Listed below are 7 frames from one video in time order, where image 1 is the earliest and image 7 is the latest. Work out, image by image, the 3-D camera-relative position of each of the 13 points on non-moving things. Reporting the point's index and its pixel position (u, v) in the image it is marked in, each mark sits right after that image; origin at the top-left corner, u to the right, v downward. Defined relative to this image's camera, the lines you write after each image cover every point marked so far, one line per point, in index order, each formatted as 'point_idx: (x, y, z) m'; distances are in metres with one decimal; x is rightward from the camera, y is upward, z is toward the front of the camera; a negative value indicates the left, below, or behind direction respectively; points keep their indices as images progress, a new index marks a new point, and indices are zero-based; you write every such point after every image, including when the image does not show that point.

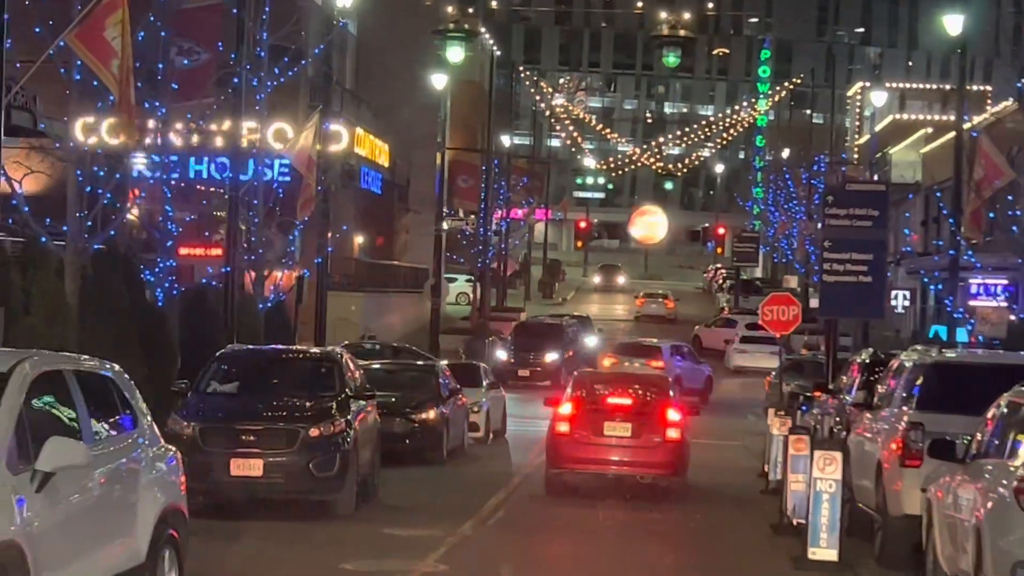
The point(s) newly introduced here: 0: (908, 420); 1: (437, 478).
0: (+2.5, -0.8, +11.5) m
1: (-0.7, -1.9, +17.7) m
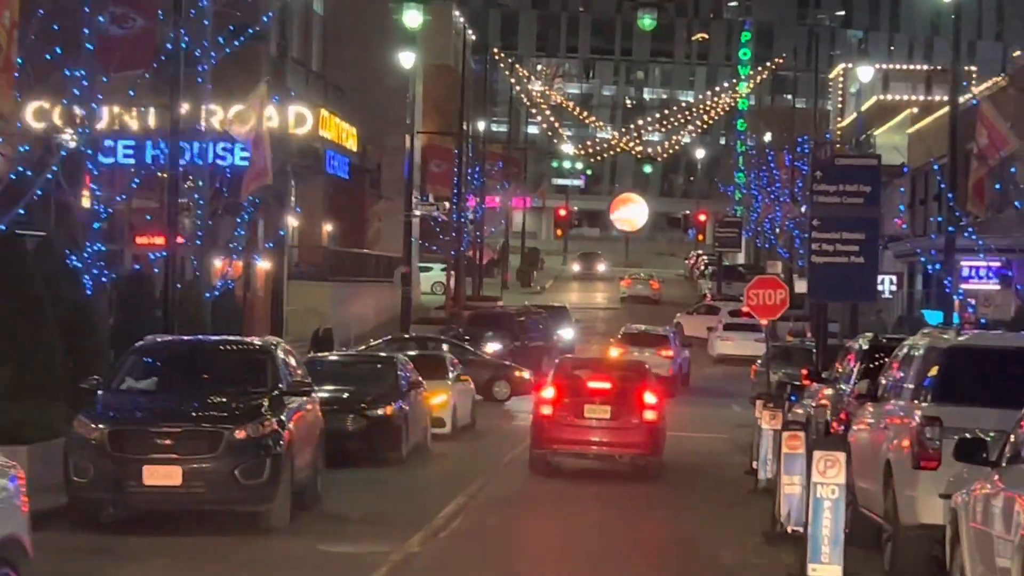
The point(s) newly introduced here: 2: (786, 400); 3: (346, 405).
0: (+2.3, -0.7, +9.9) m
1: (-1.1, -1.7, +16.1) m
2: (+2.9, -1.2, +18.8) m
3: (-1.6, -1.1, +17.5) m
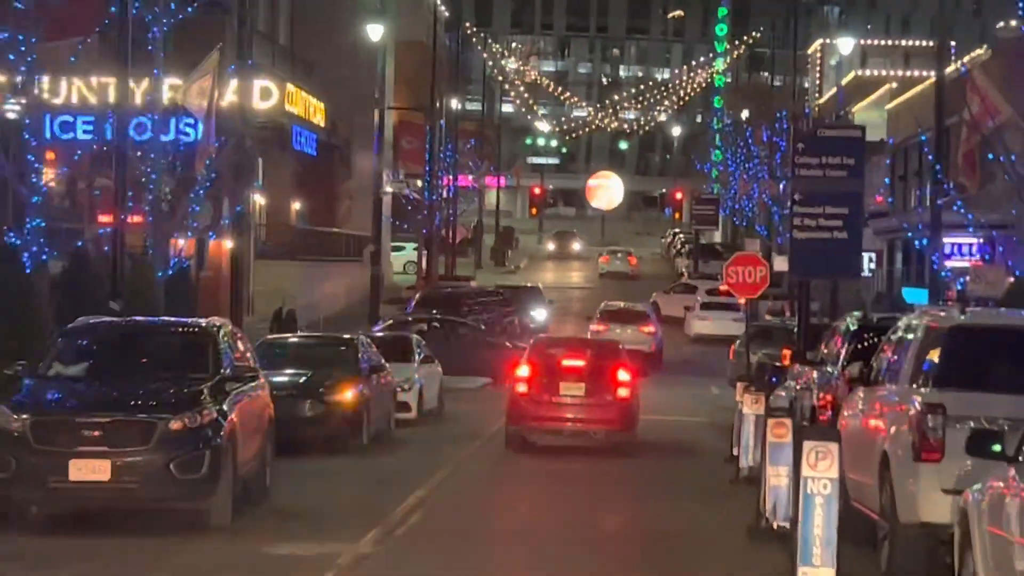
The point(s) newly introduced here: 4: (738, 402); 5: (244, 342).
0: (+2.0, -0.6, +9.0) m
1: (-1.4, -1.5, +15.1) m
2: (+2.5, -0.9, +17.9) m
3: (-1.9, -0.9, +16.6) m
4: (+2.1, -1.1, +16.8) m
5: (-1.9, -0.4, +13.1) m
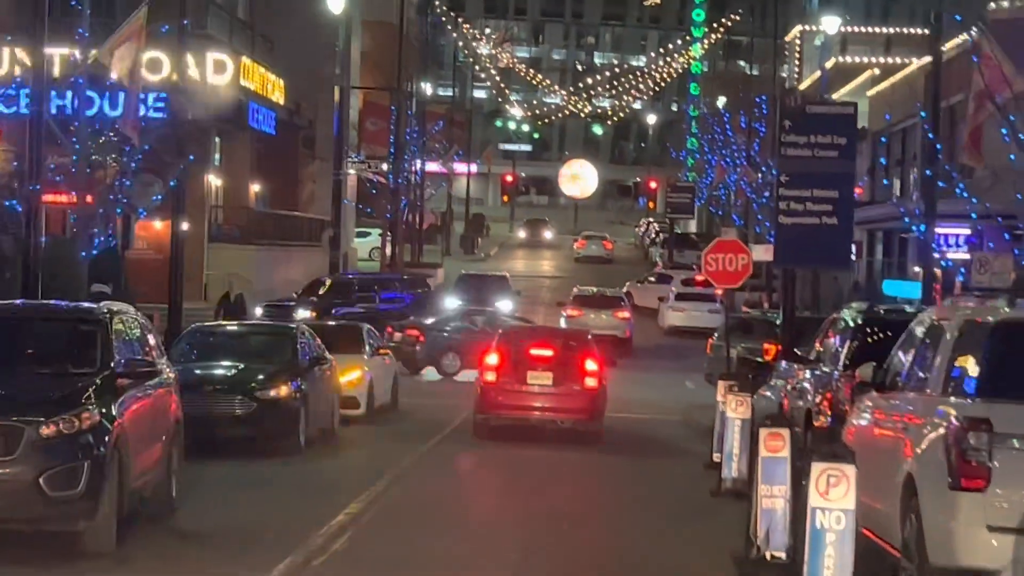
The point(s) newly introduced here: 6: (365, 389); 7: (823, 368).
0: (+1.8, -0.5, +7.2) m
1: (-1.7, -1.4, +13.3) m
2: (+2.1, -0.8, +16.1) m
3: (-2.3, -0.8, +14.7) m
4: (+1.7, -1.0, +15.0) m
5: (-2.2, -0.3, +11.2) m
6: (-1.5, -1.1, +18.9) m
7: (+2.1, -0.5, +12.4) m
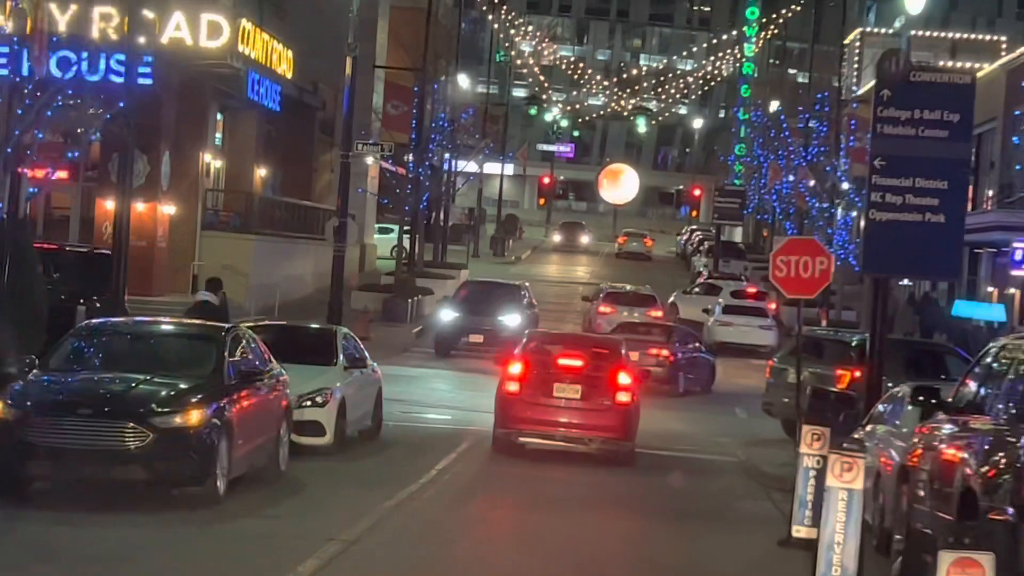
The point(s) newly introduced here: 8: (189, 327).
0: (+1.7, -0.5, +2.9) m
1: (-1.7, -1.3, +9.1) m
2: (+2.2, -0.9, +11.8) m
3: (-2.3, -0.7, +10.5) m
4: (+1.7, -1.0, +10.7) m
5: (-2.3, -0.2, +7.0) m
6: (-1.4, -1.0, +14.7) m
7: (+2.1, -0.6, +8.0) m
8: (-2.3, -0.3, +12.4) m
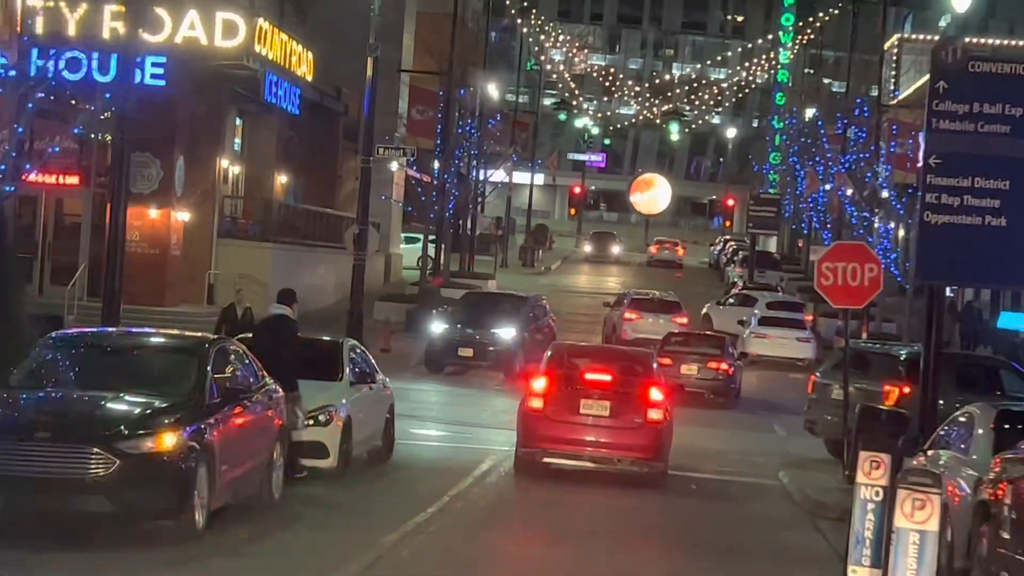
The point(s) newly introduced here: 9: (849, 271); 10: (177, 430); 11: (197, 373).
0: (+1.6, -0.5, +1.6) m
1: (-1.7, -1.3, +7.8) m
2: (+2.3, -0.9, +10.4) m
3: (-2.2, -0.7, +9.2) m
4: (+1.8, -1.0, +9.4) m
5: (-2.2, -0.2, +5.7) m
6: (-1.3, -1.1, +13.4) m
7: (+2.1, -0.6, +6.7) m
8: (-2.1, -0.3, +11.1) m
9: (+2.9, +0.1, +15.8) m
10: (-1.7, -0.8, +9.5) m
11: (-1.8, -0.5, +10.5) m
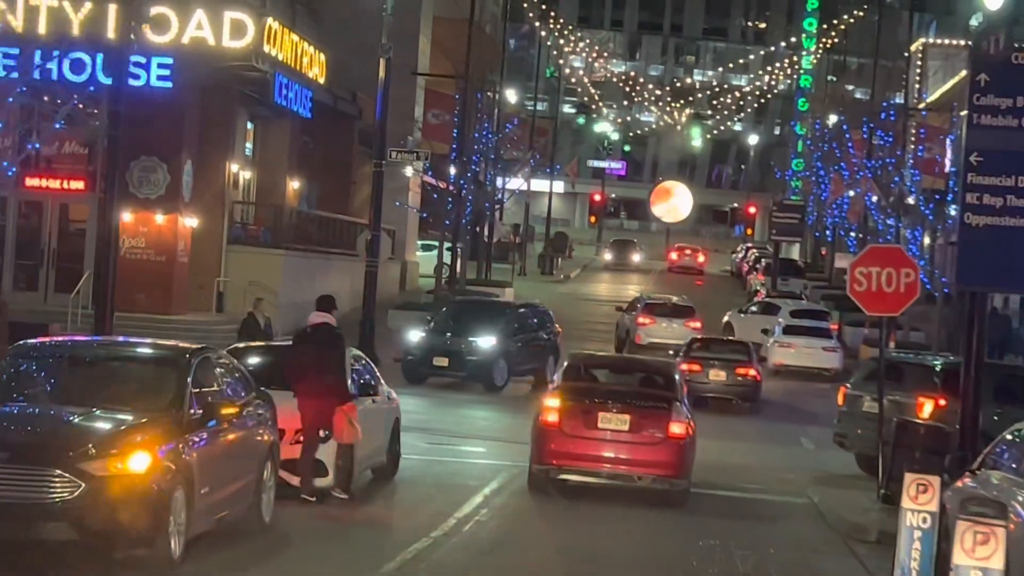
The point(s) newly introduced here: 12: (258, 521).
0: (+1.6, -0.5, +0.6) m
1: (-1.7, -1.3, +6.9) m
2: (+2.3, -1.0, +9.5) m
3: (-2.1, -0.7, +8.4) m
4: (+1.9, -1.1, +8.4) m
5: (-2.3, -0.2, +4.9) m
6: (-1.2, -1.1, +12.5) m
7: (+2.1, -0.6, +5.8) m
8: (-2.1, -0.3, +10.2) m
9: (+3.0, +0.1, +14.8) m
10: (-1.7, -0.8, +8.6) m
11: (-1.8, -0.5, +9.7) m
12: (-1.5, -1.4, +10.4) m
